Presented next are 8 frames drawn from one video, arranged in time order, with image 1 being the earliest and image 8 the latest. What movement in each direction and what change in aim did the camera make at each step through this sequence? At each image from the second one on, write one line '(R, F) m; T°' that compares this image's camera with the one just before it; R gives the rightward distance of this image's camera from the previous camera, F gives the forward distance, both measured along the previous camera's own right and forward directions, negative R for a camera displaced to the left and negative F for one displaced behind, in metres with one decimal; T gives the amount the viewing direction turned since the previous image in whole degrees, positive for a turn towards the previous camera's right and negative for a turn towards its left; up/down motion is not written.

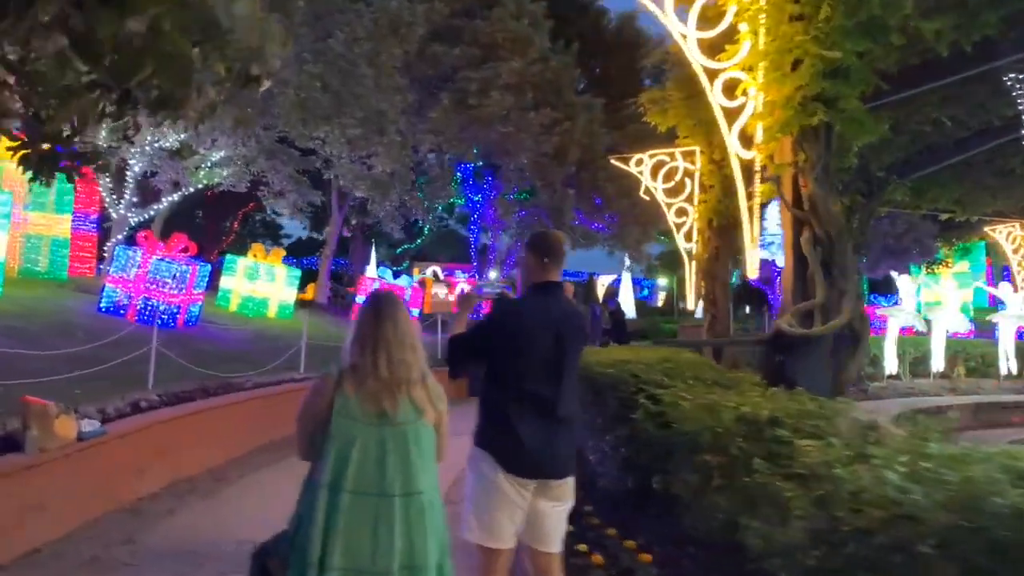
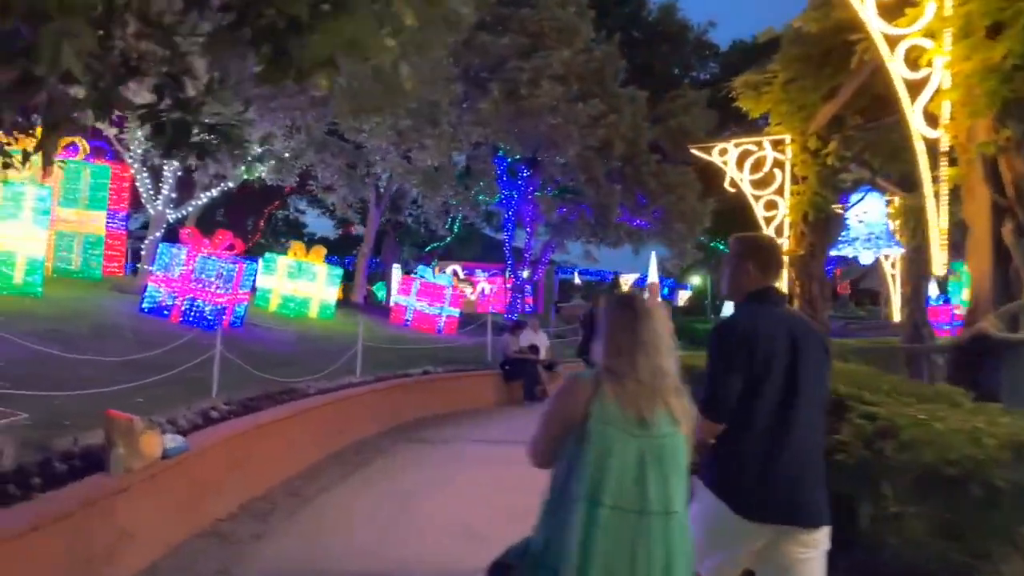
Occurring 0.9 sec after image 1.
(-1.2, +0.9) m; 0°
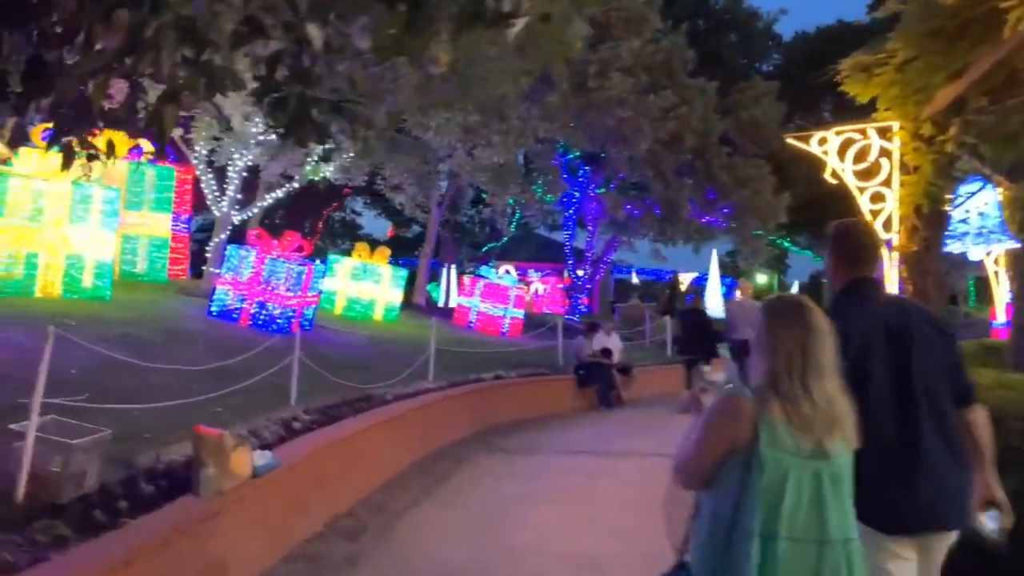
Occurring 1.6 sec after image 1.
(-0.6, +0.7) m; -3°
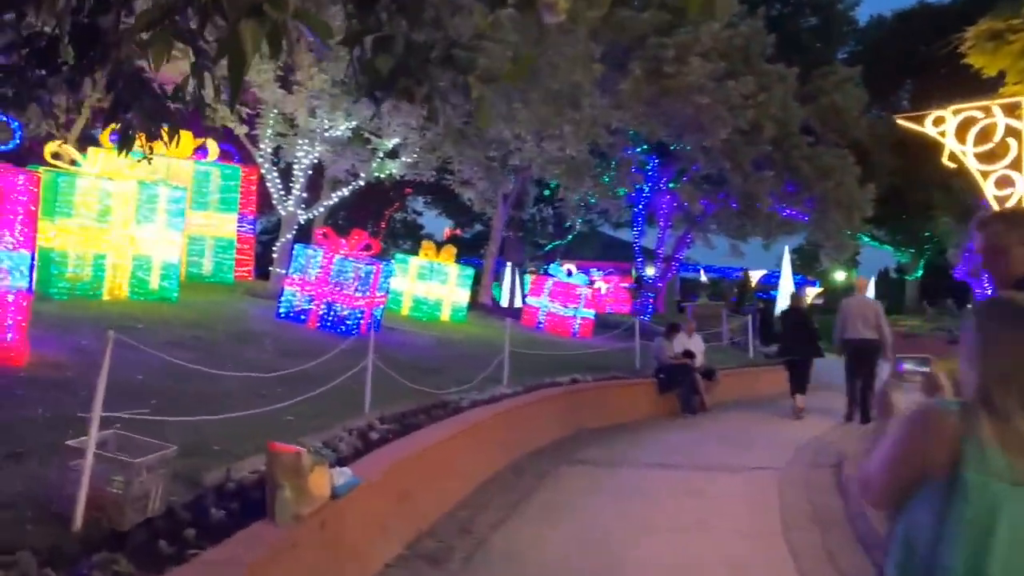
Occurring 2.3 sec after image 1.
(-0.4, +0.8) m; -4°
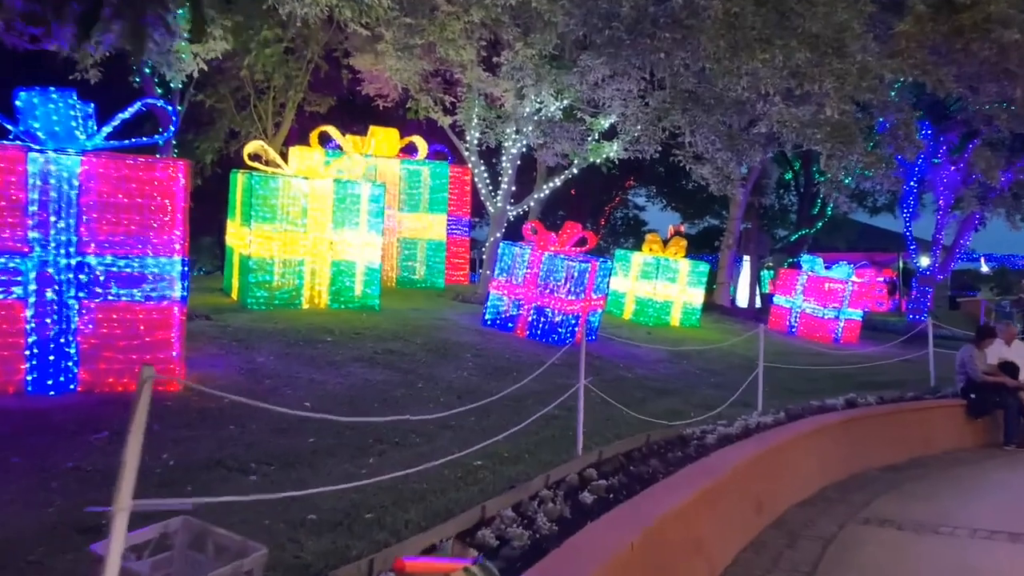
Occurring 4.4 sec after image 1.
(-0.3, +2.5) m; -16°
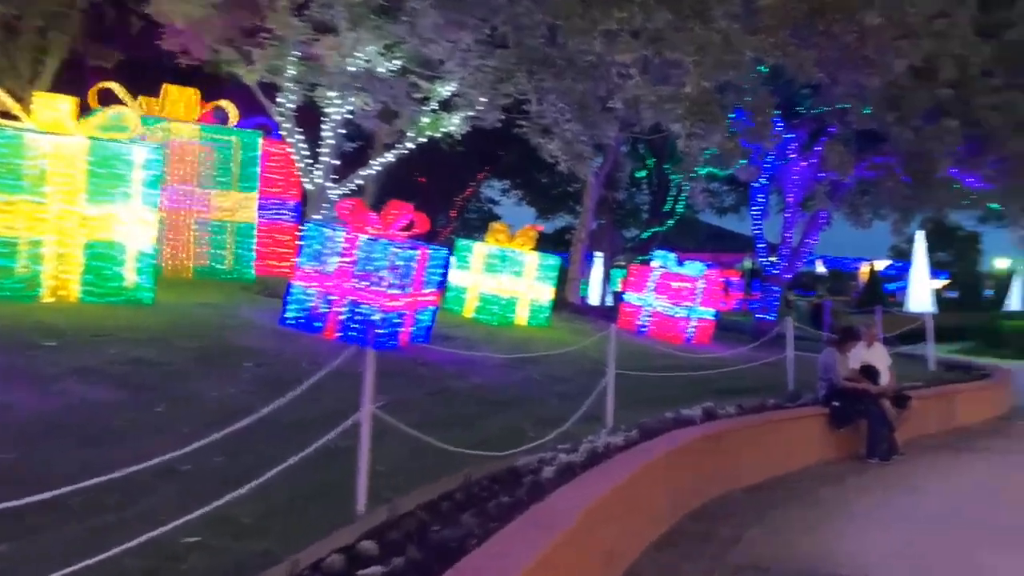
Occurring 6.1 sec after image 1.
(+0.6, +2.1) m; +10°
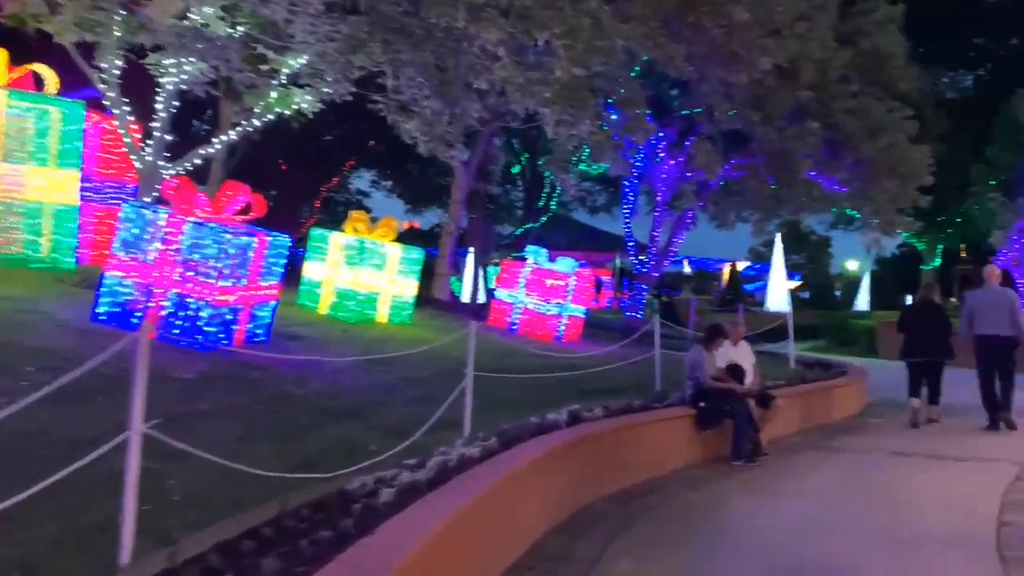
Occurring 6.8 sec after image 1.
(+0.3, +0.9) m; +9°
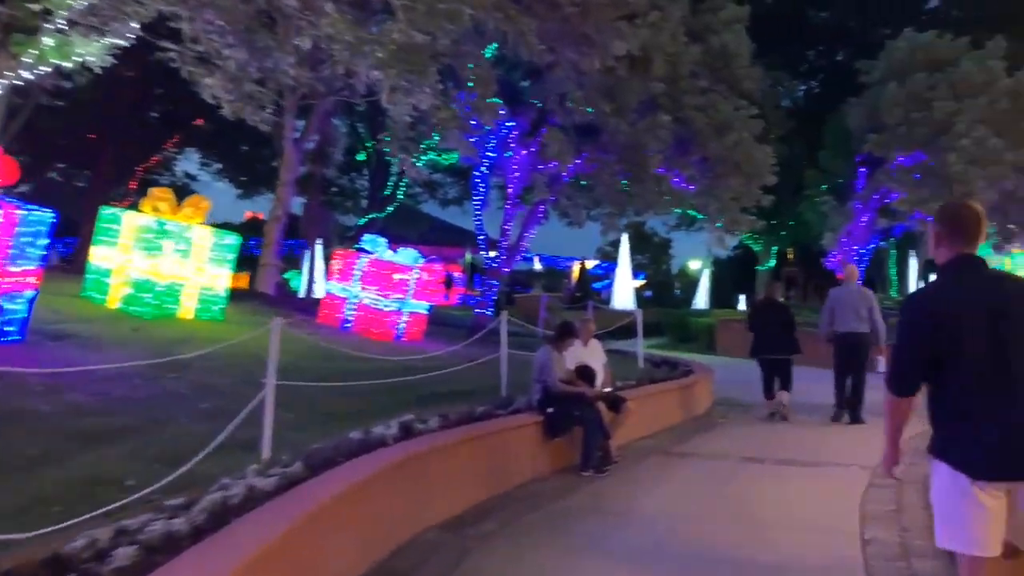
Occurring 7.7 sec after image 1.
(+0.3, +1.3) m; +10°
